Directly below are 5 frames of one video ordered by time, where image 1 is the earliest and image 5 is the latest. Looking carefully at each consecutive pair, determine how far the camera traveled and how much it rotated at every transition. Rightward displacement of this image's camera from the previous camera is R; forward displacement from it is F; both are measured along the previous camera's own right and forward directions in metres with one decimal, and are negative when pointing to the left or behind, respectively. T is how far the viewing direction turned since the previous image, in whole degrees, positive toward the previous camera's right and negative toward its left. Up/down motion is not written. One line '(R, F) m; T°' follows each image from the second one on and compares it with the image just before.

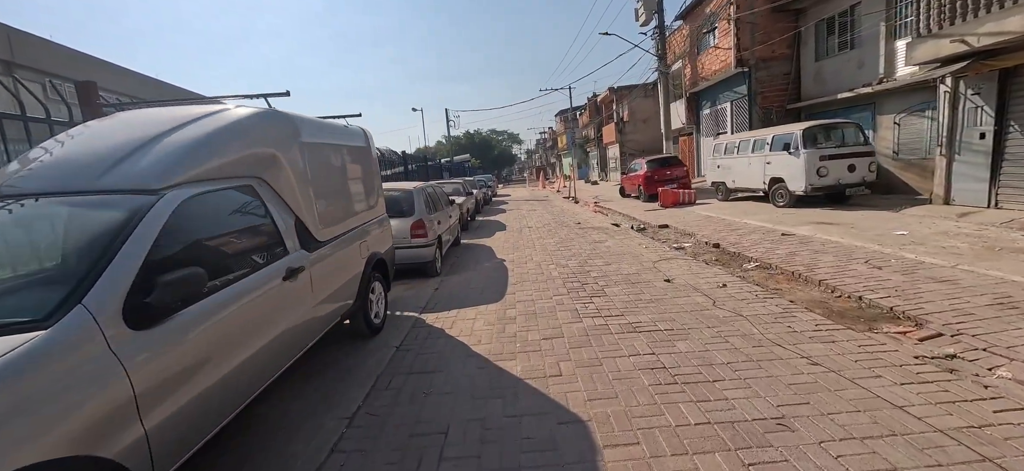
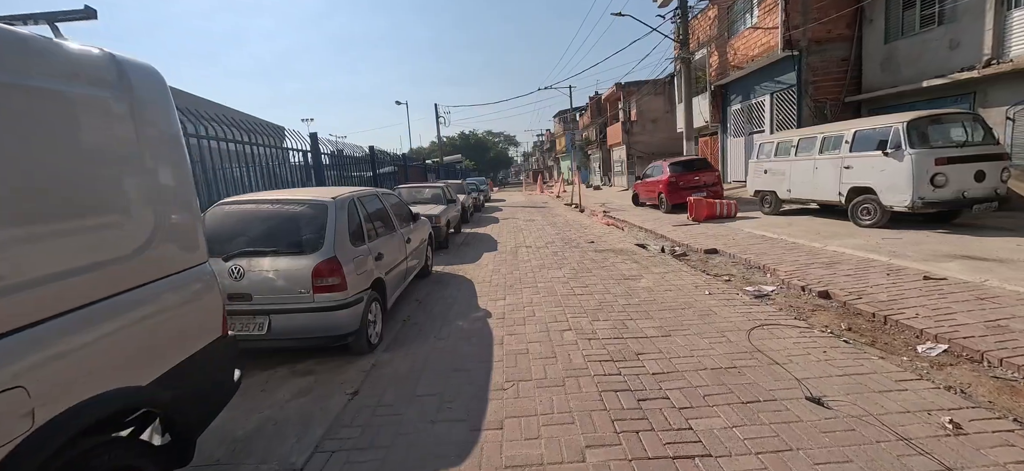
(+0.1, +2.9) m; +1°
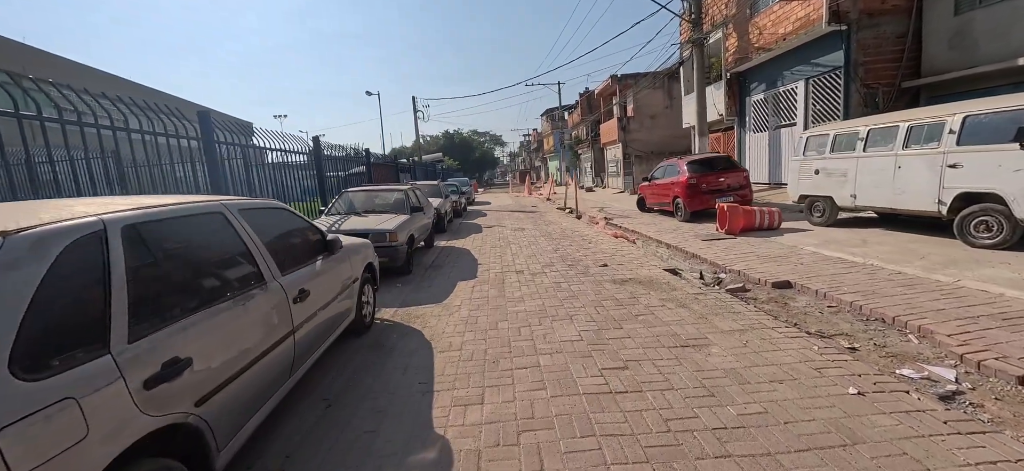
(0.0, +2.4) m; +2°
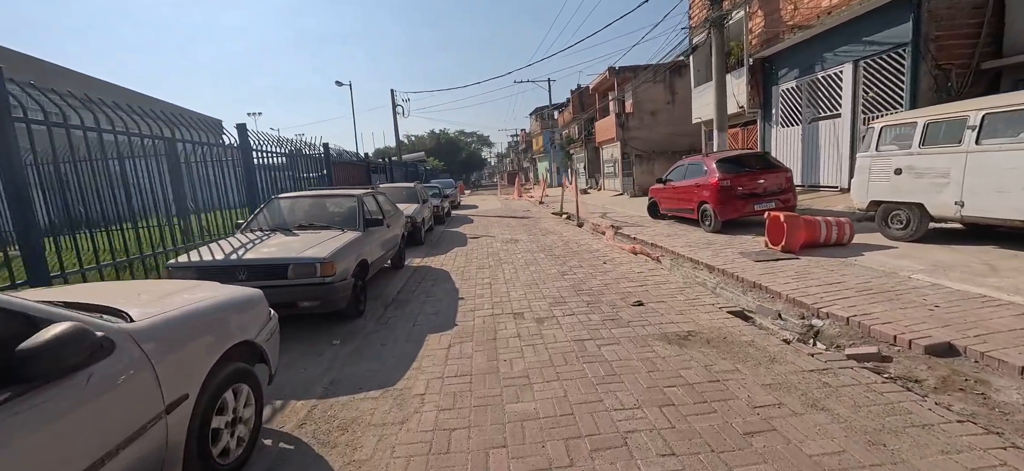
(-0.1, +2.1) m; +2°
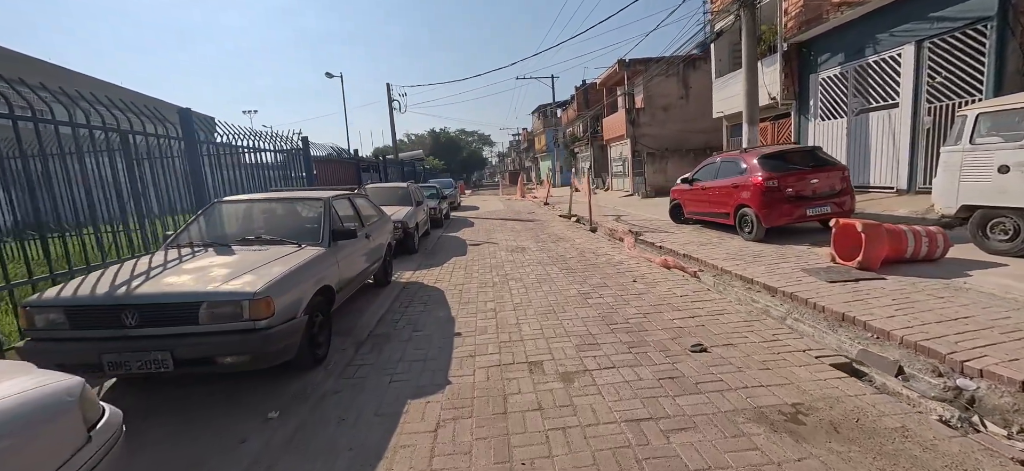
(-0.1, +1.3) m; 0°
